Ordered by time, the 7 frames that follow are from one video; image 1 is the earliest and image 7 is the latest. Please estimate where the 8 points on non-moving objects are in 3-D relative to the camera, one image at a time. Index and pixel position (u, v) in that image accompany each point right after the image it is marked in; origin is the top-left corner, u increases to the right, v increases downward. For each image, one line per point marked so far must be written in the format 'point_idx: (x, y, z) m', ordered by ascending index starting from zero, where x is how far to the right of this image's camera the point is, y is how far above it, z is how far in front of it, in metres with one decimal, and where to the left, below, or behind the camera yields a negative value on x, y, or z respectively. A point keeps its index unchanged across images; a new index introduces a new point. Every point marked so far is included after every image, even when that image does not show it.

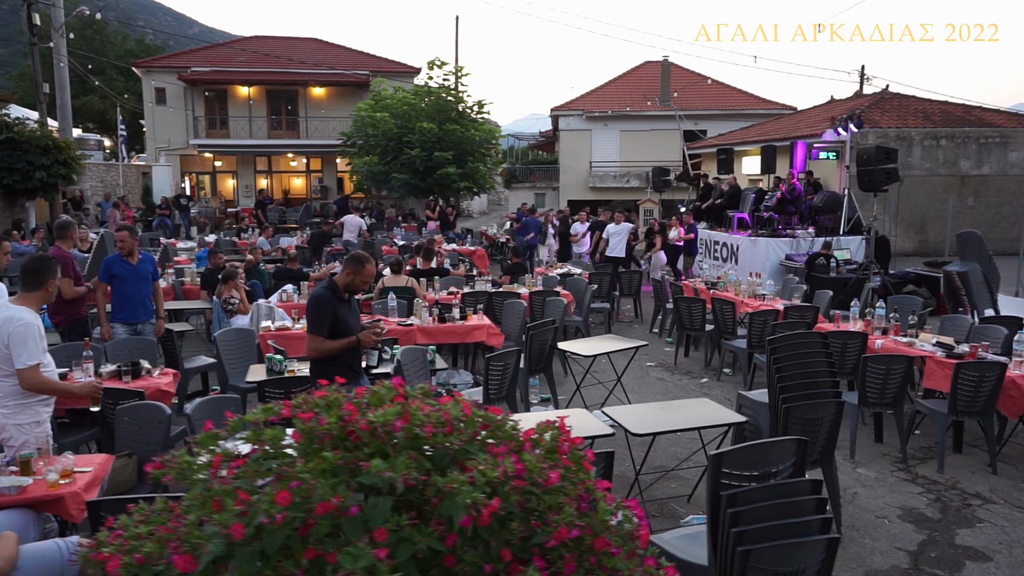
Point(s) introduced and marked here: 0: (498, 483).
0: (-0.1, -0.6, +2.1) m
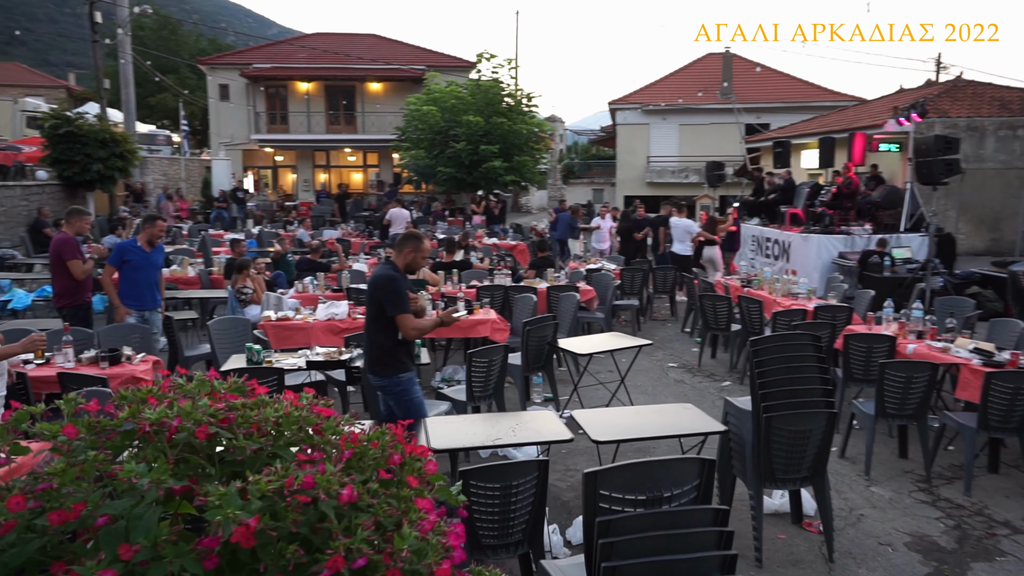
0: (-0.6, -0.5, +1.8) m
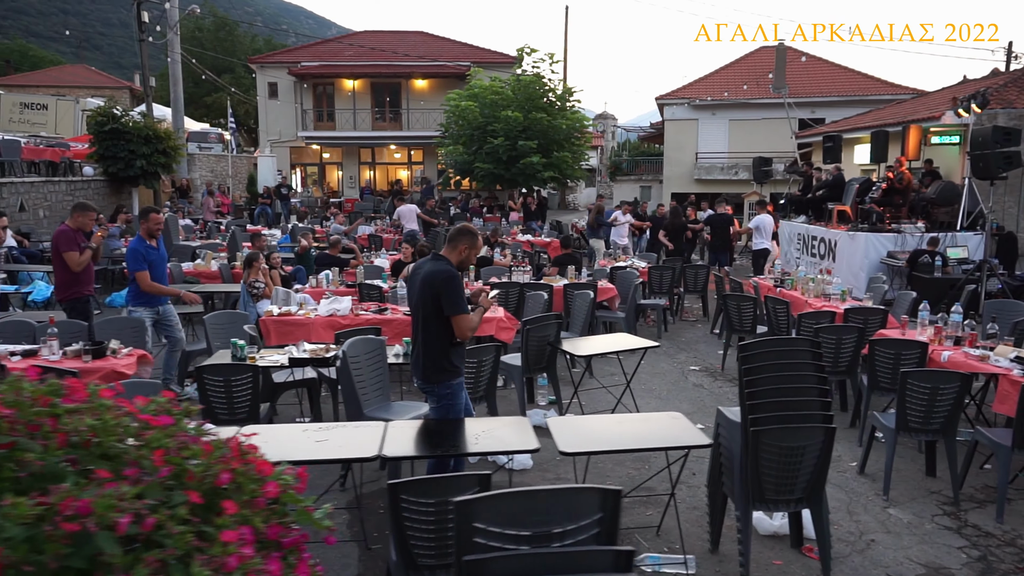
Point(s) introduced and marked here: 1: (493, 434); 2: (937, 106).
0: (-1.0, -0.5, +1.5) m
1: (-0.1, -0.8, +4.2) m
2: (+9.6, +4.1, +16.8) m
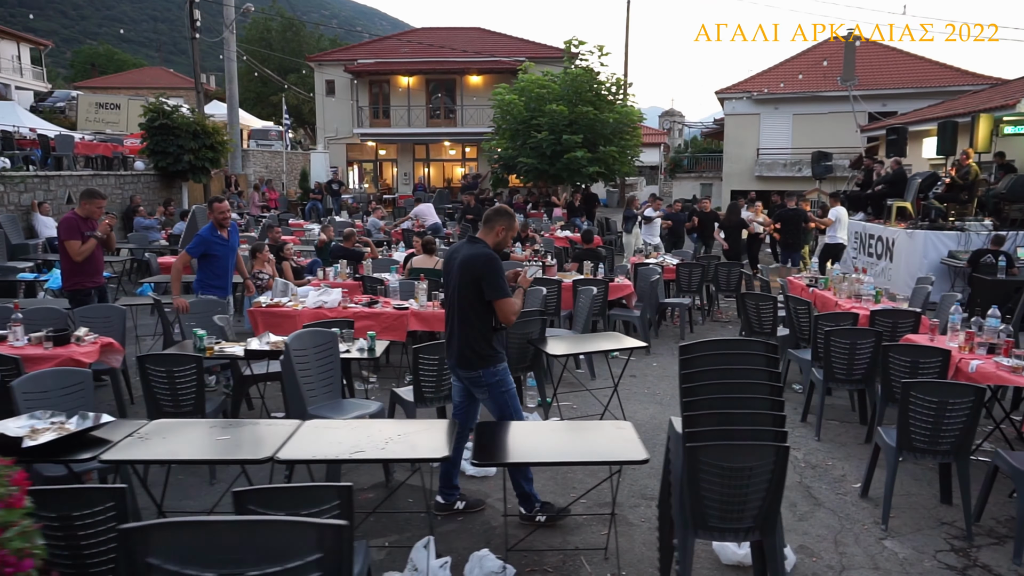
0: (-1.6, -0.4, +1.1) m
1: (-0.5, -0.8, +3.7) m
2: (+10.4, +4.0, +15.4) m
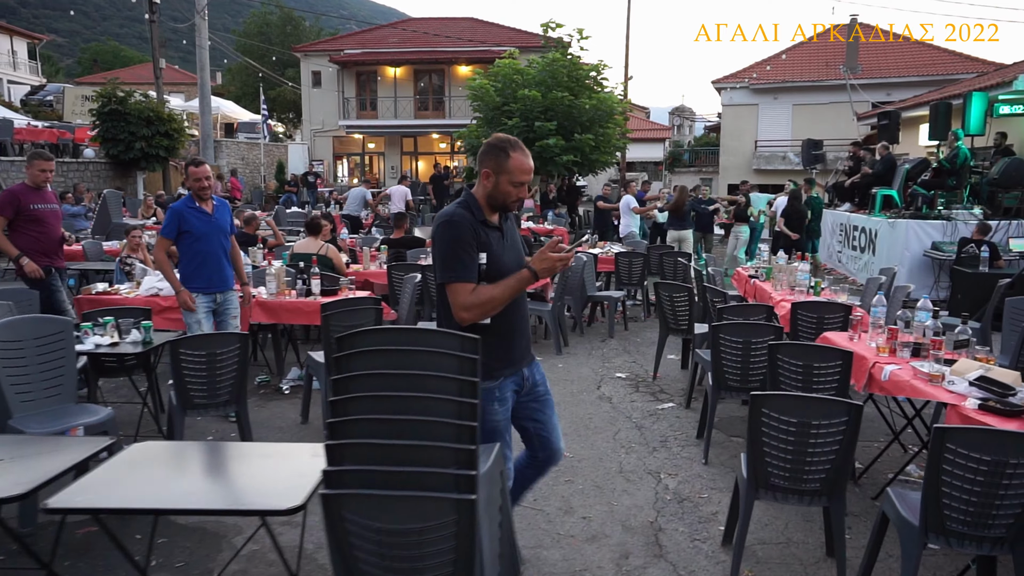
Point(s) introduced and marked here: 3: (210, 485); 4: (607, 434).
0: (-2.9, -0.3, 0.0) m
1: (-1.8, -0.6, +2.6) m
2: (+9.5, +4.1, +14.0) m
3: (-0.9, -0.6, +2.5) m
4: (+0.7, -1.0, +5.2) m
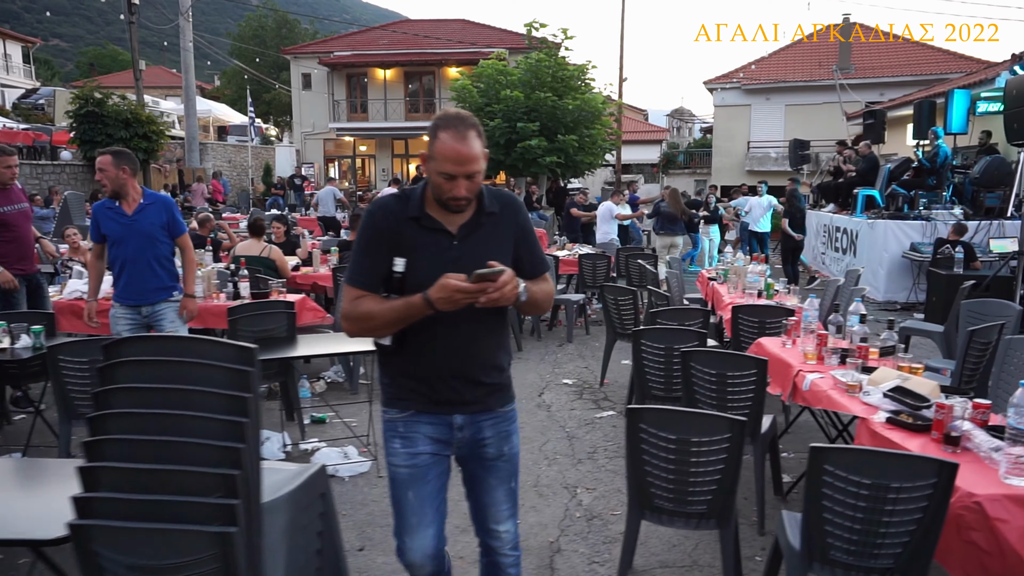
0: (-3.5, -0.3, -0.2) m
1: (-2.3, -0.6, +2.4) m
2: (+9.0, +4.0, +13.7) m
3: (-1.5, -0.7, +2.2) m
4: (+0.2, -1.1, +5.0) m
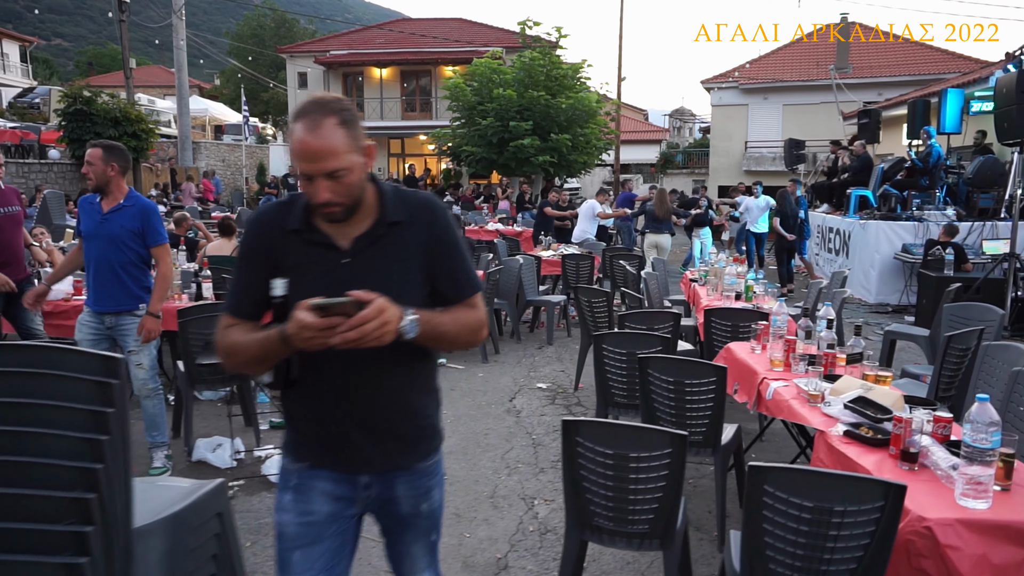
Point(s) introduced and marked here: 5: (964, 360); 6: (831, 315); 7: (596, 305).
0: (-3.7, -0.3, -0.4) m
1: (-2.5, -0.7, +2.2) m
2: (+8.8, +4.0, +13.5) m
3: (-1.7, -0.7, +2.1) m
4: (-0.1, -1.1, +4.8) m
5: (+2.7, -0.4, +4.4) m
6: (+1.8, -0.1, +4.0) m
7: (+0.7, -0.1, +6.1) m
